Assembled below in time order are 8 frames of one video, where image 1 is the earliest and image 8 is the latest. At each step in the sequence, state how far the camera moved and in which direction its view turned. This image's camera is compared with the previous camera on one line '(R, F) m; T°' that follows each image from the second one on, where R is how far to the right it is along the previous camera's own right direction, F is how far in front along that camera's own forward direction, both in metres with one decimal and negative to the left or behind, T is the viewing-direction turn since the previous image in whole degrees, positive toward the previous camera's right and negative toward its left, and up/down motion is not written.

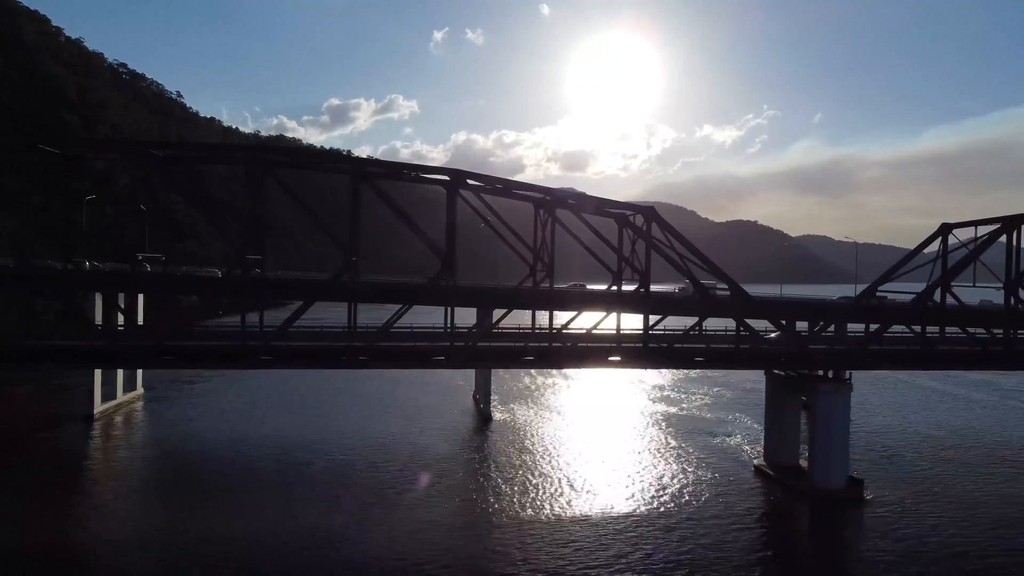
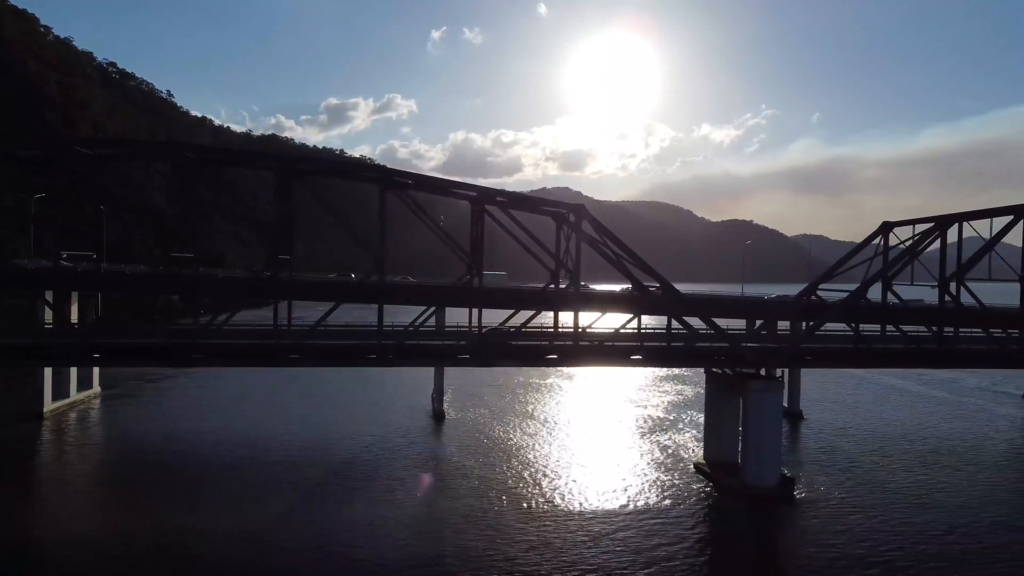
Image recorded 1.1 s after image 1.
(+1.8, 0.0) m; 0°
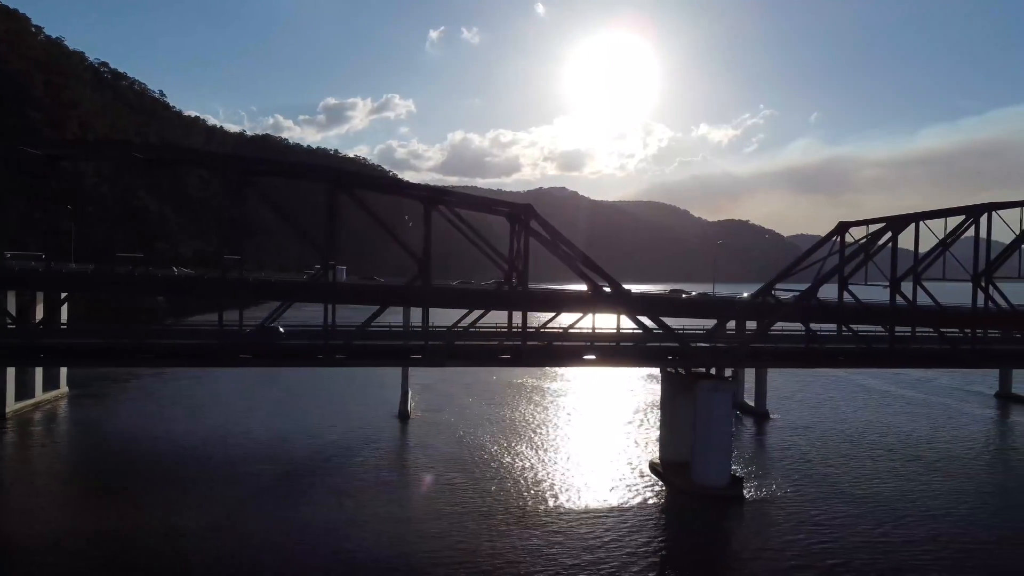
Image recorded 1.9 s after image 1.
(+1.4, 0.0) m; 0°
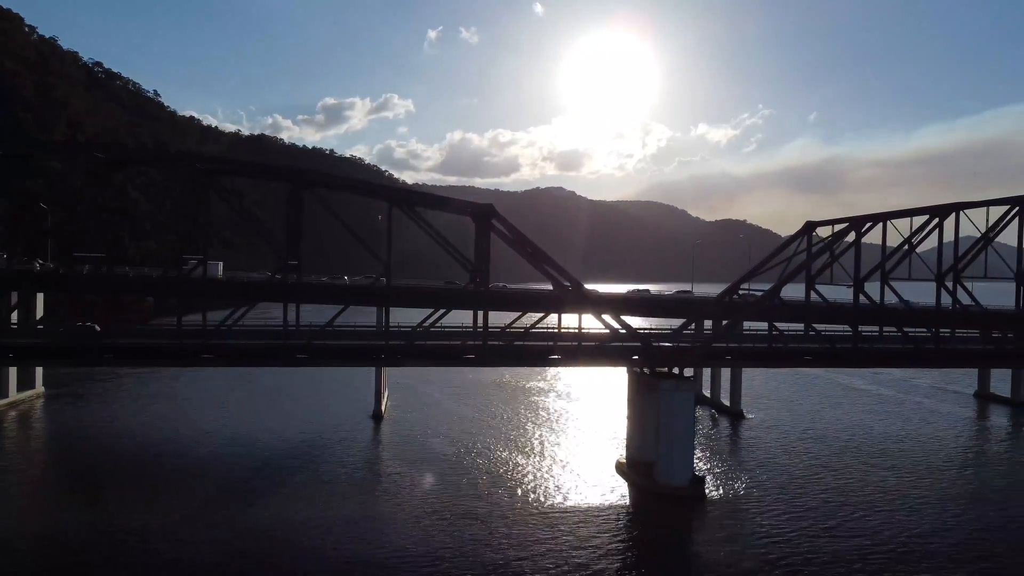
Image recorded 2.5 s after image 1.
(+1.0, 0.0) m; 0°
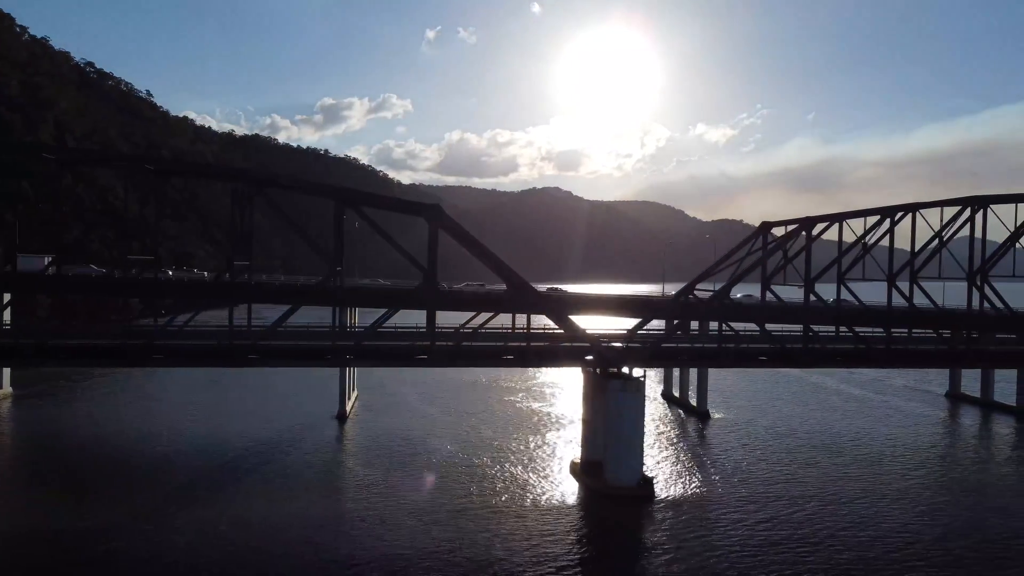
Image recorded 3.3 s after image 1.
(+1.4, 0.0) m; 0°
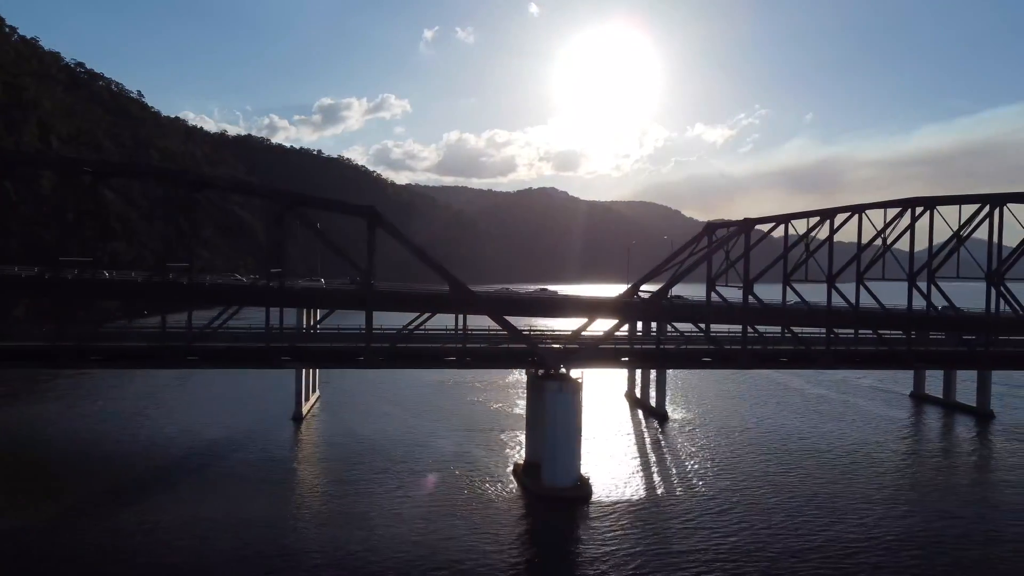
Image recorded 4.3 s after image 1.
(+1.7, 0.0) m; 0°
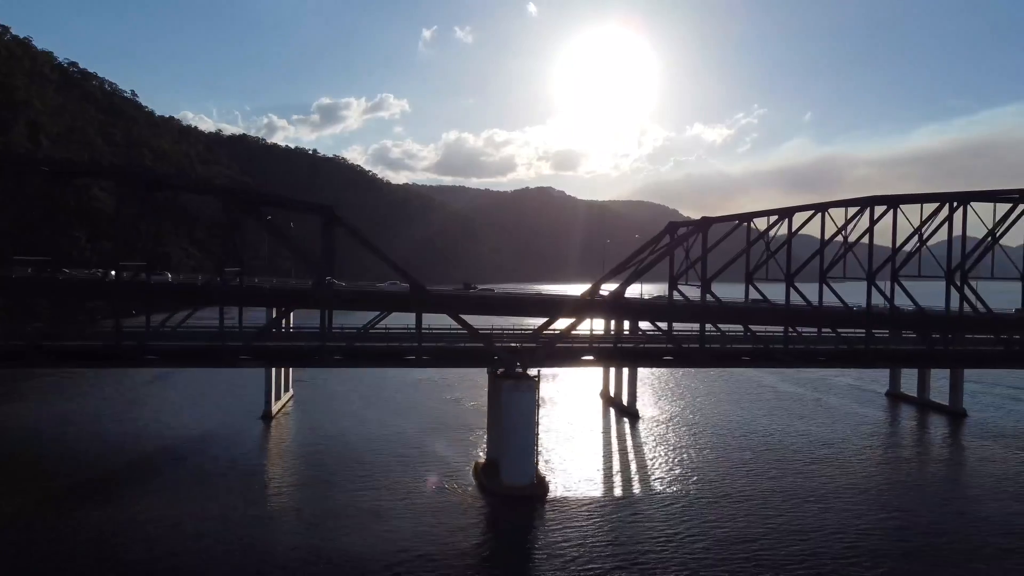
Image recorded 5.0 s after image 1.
(+1.2, 0.0) m; 0°
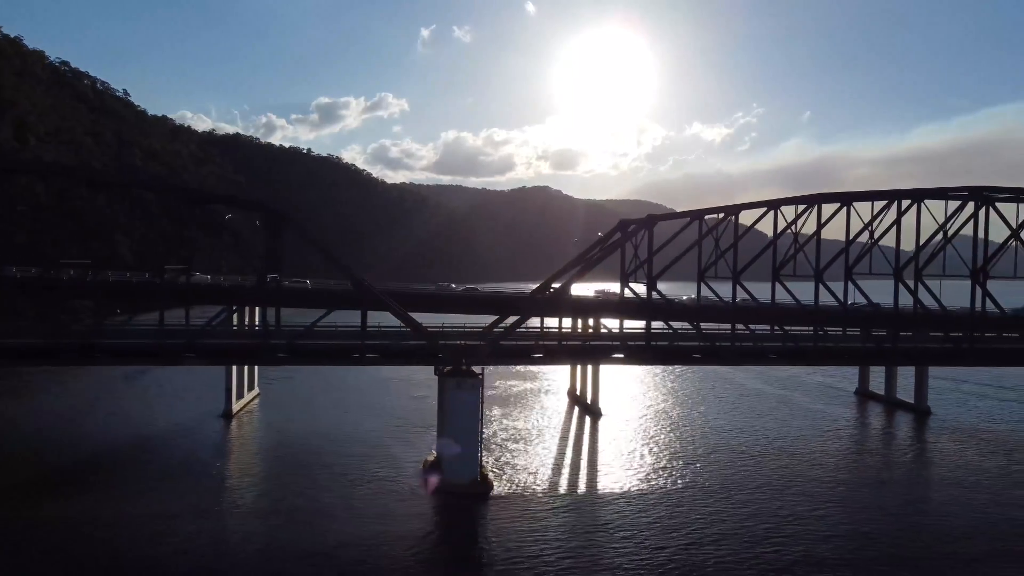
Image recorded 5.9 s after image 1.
(+1.5, 0.0) m; 0°
